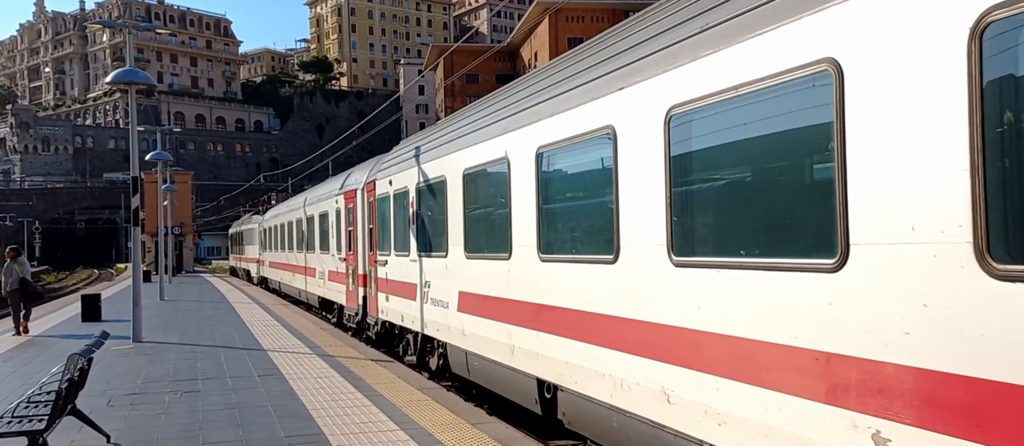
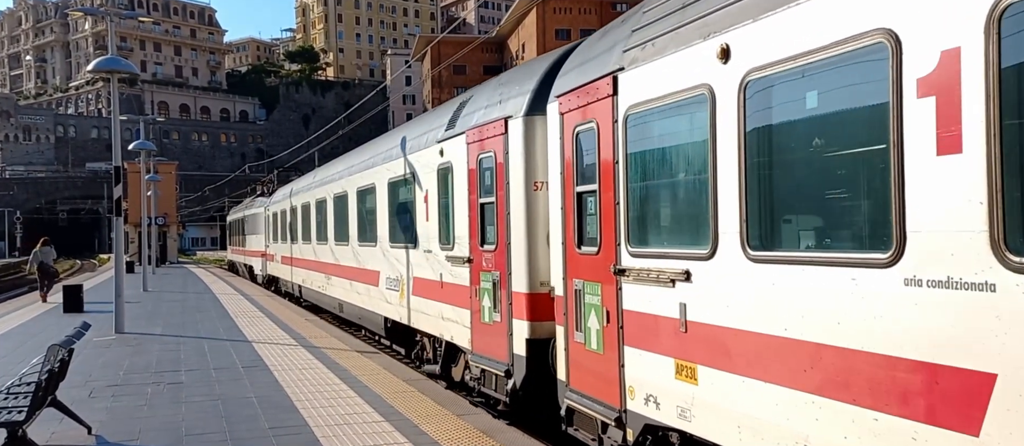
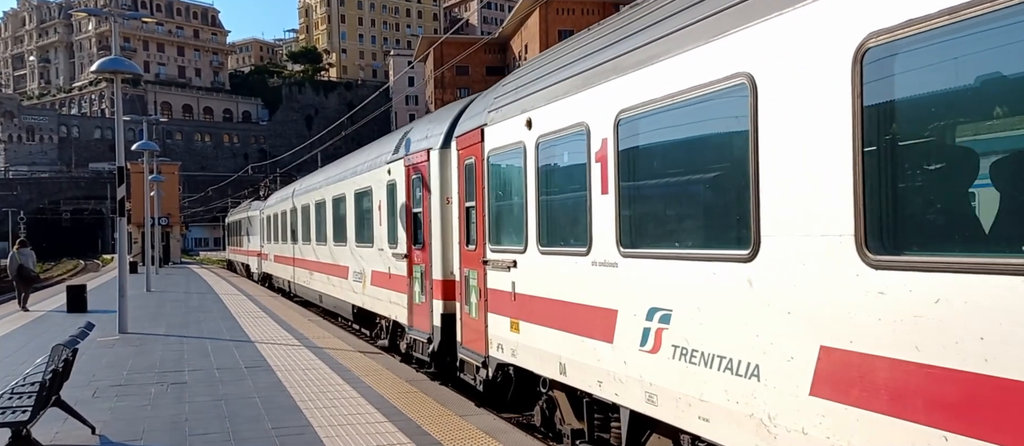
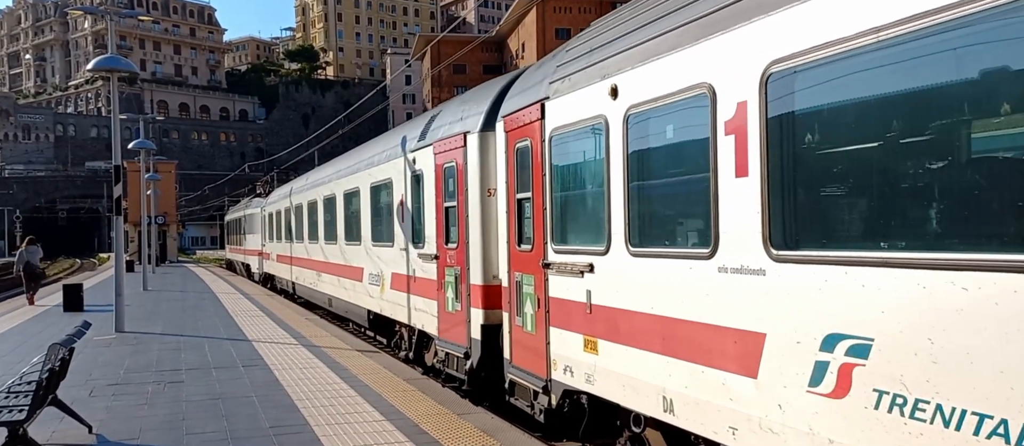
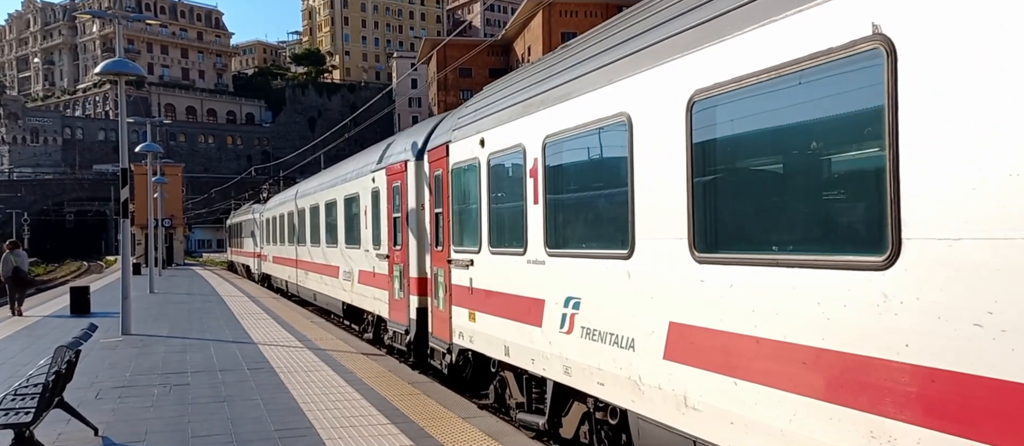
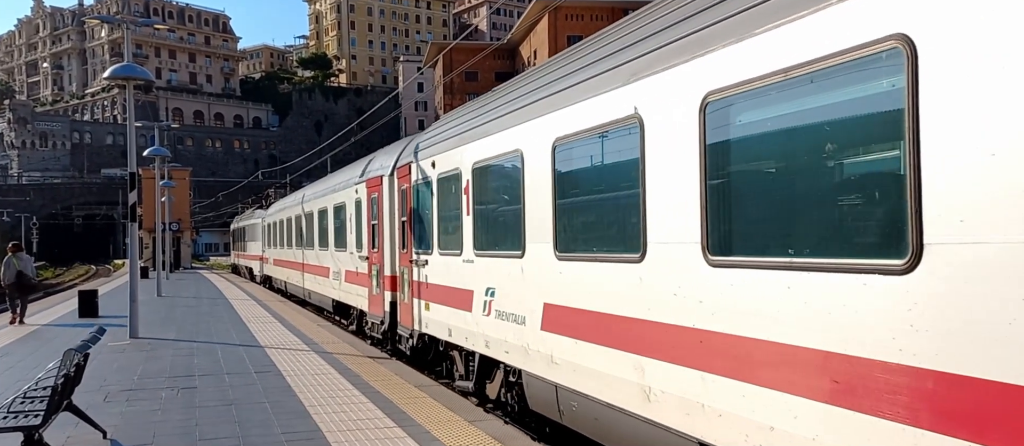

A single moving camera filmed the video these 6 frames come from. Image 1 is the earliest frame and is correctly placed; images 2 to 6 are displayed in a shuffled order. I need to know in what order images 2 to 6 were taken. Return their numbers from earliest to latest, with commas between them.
6, 5, 3, 4, 2
